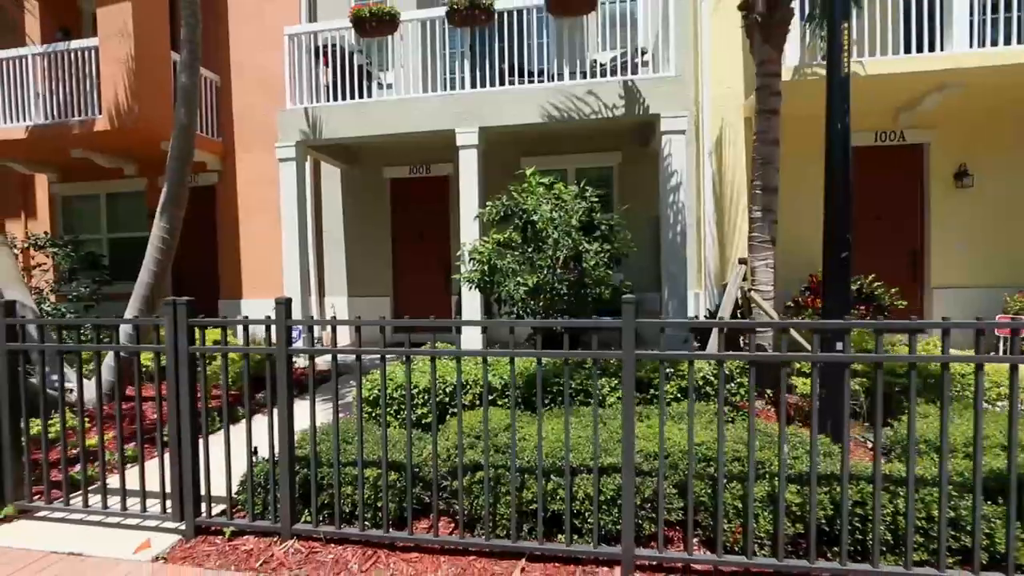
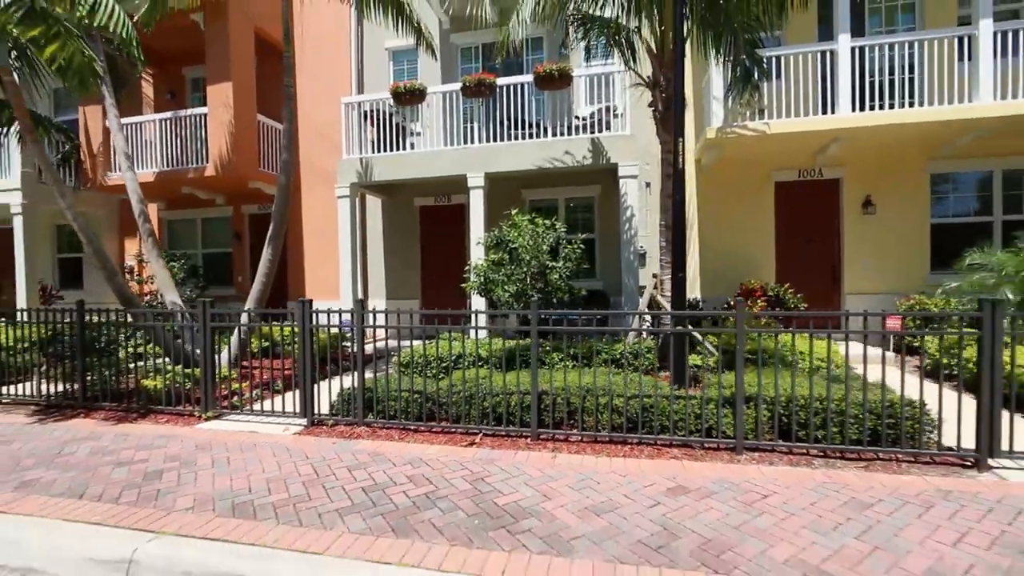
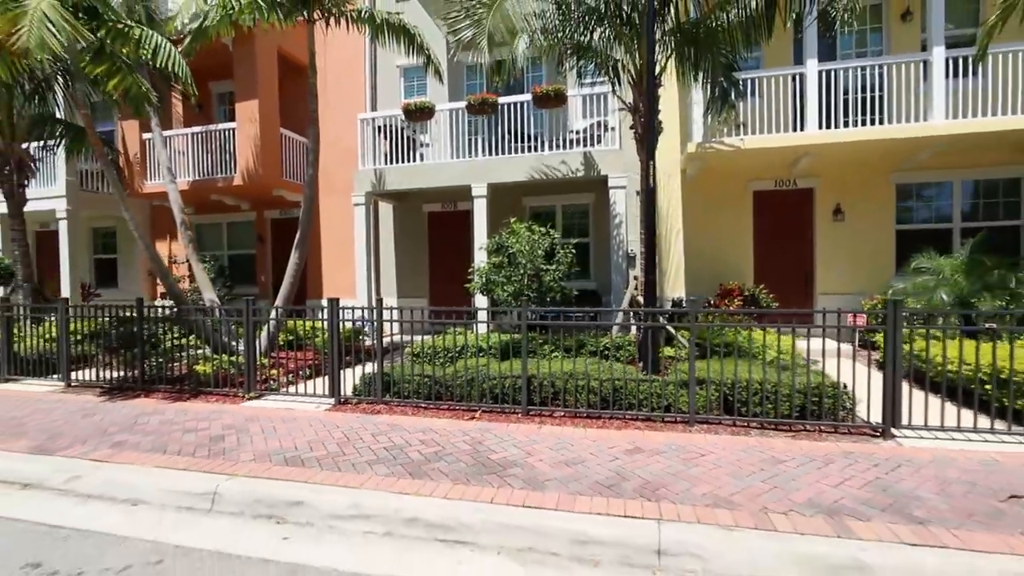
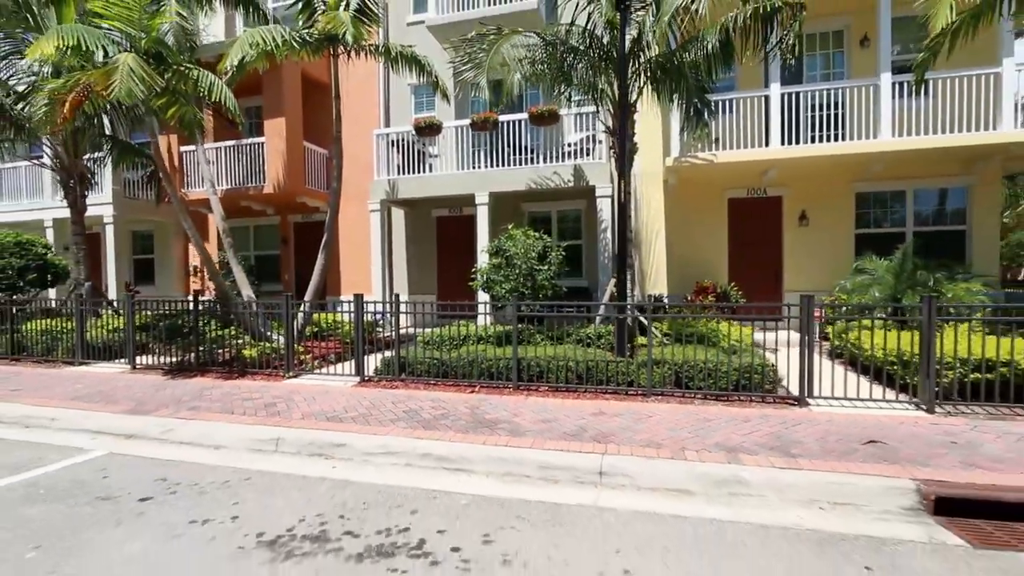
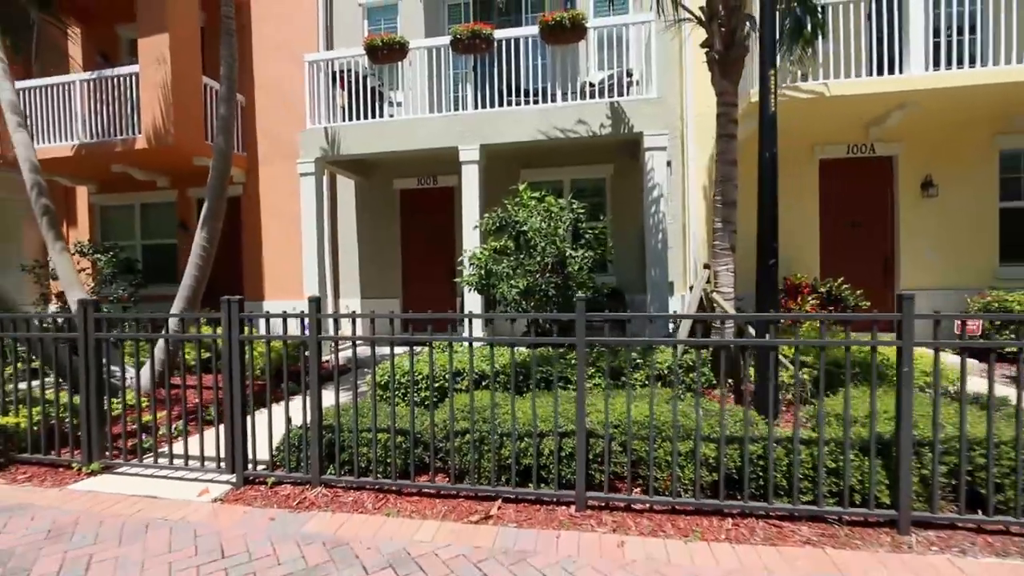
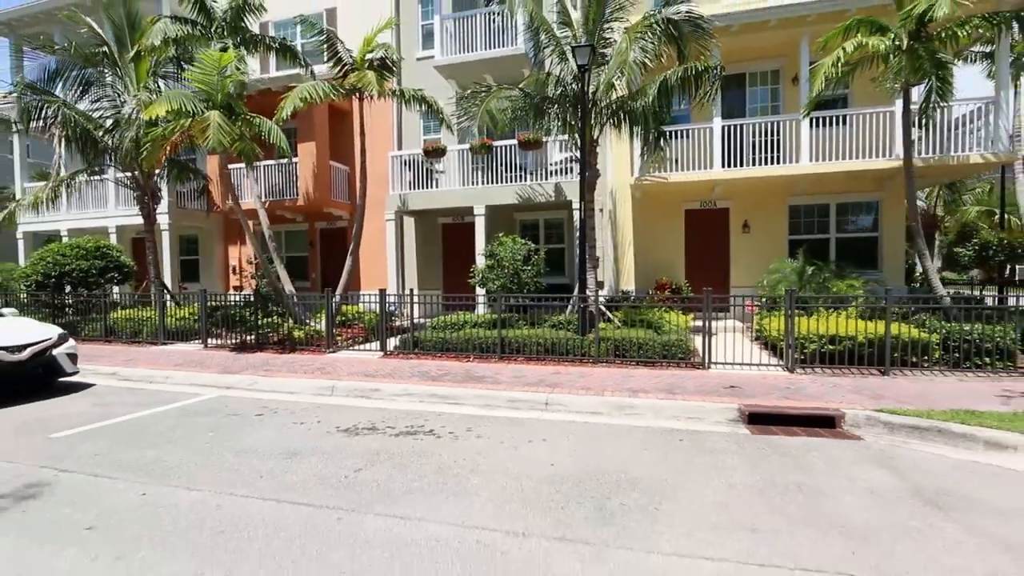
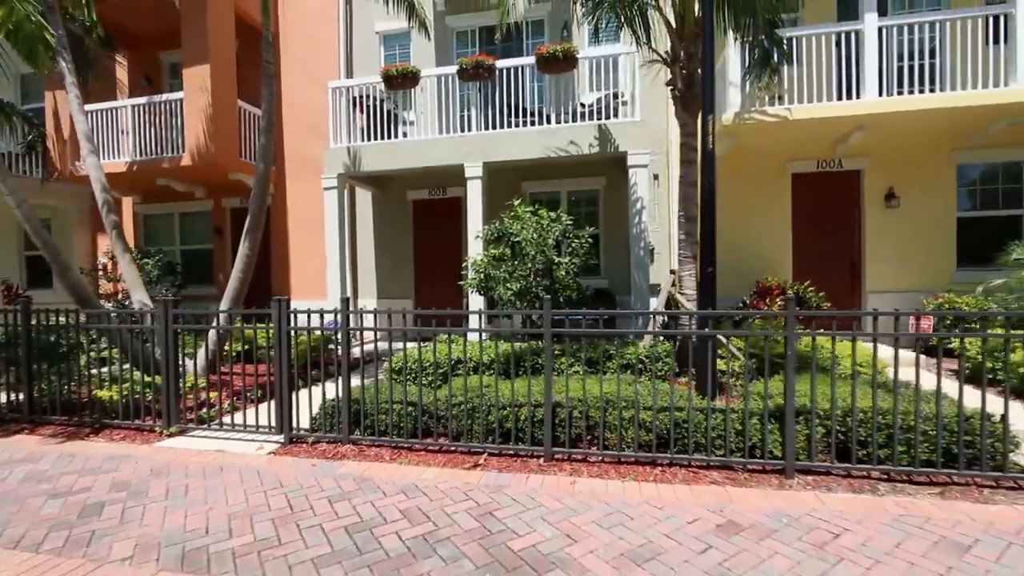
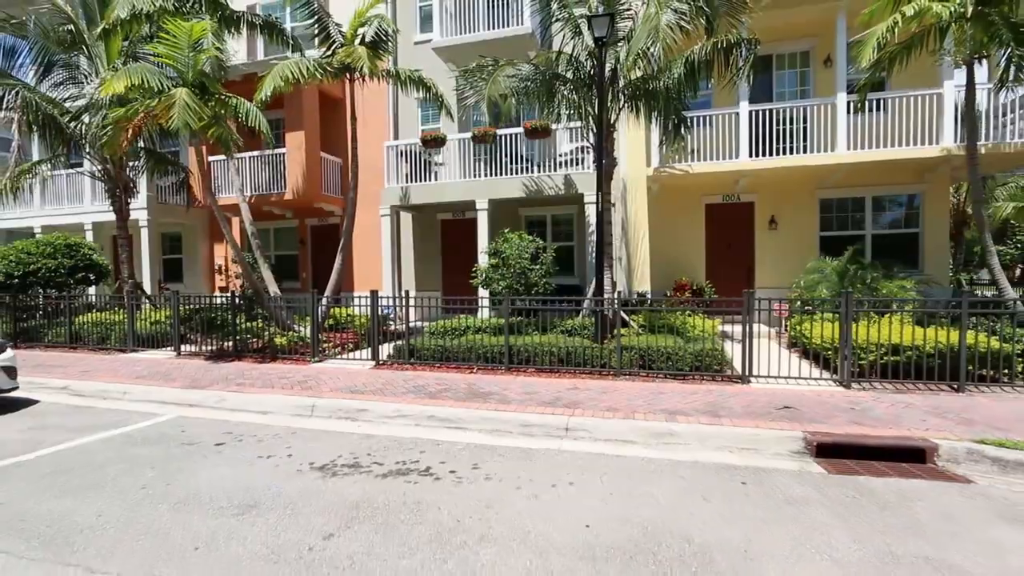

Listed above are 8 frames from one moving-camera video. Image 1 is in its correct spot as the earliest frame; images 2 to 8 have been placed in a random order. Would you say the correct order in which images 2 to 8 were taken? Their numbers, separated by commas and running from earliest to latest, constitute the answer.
5, 7, 2, 3, 4, 8, 6
